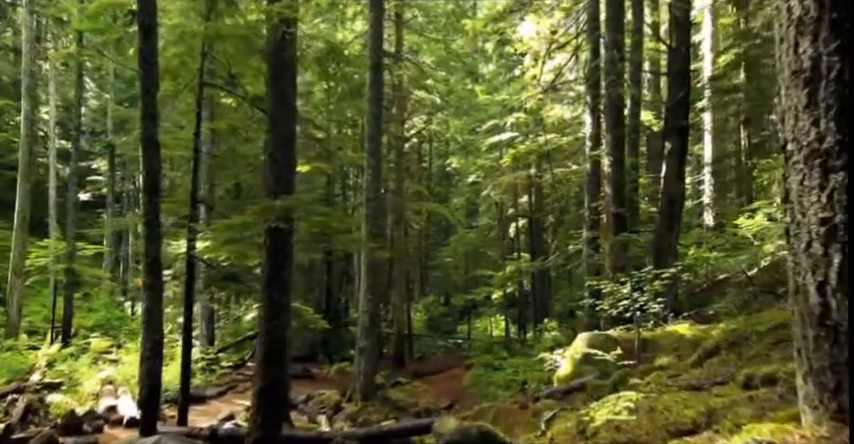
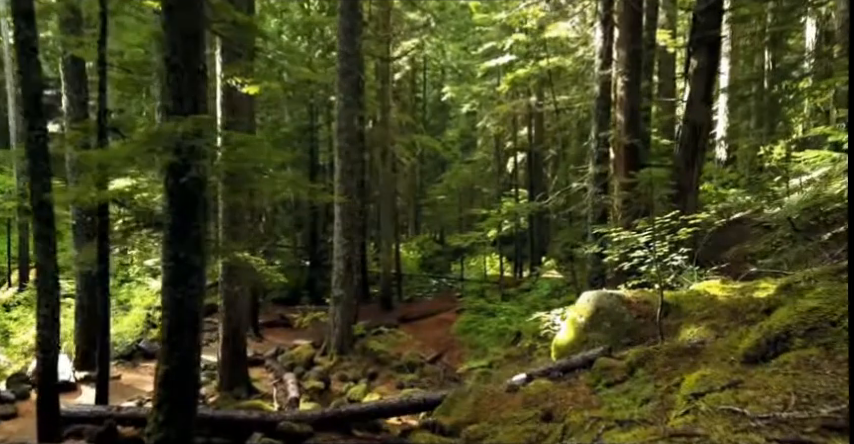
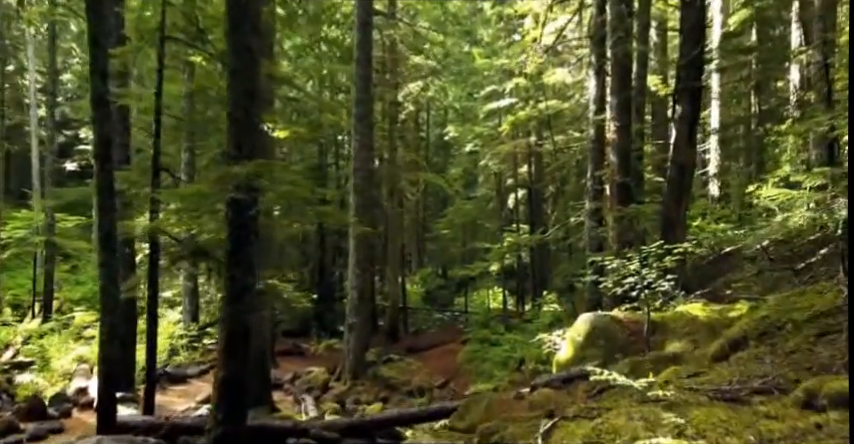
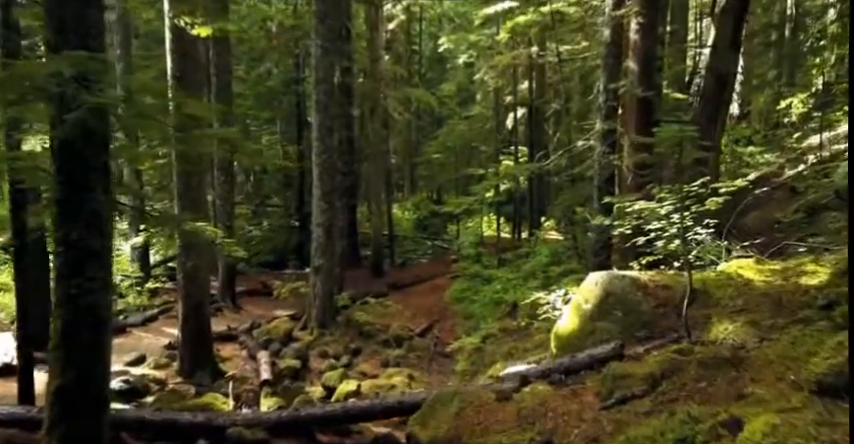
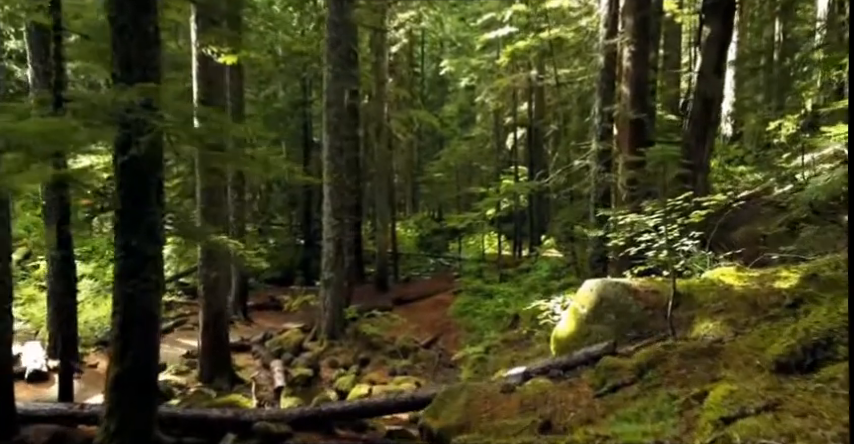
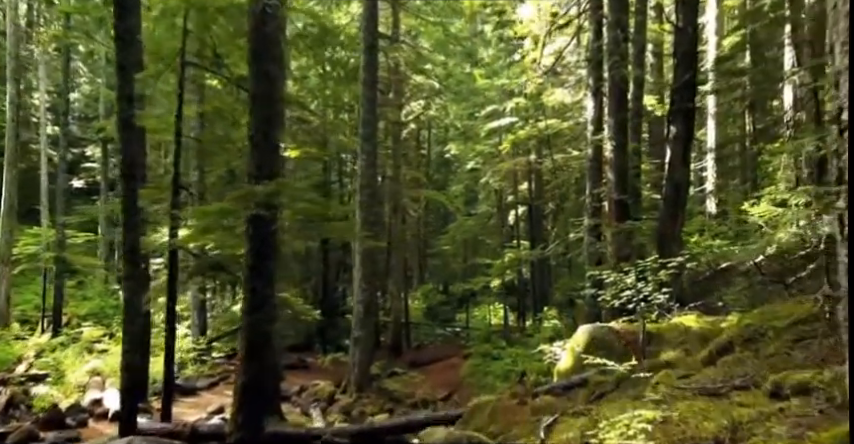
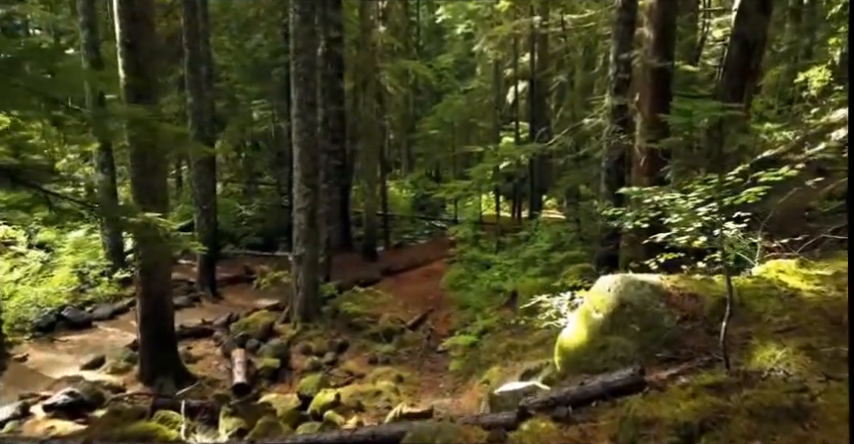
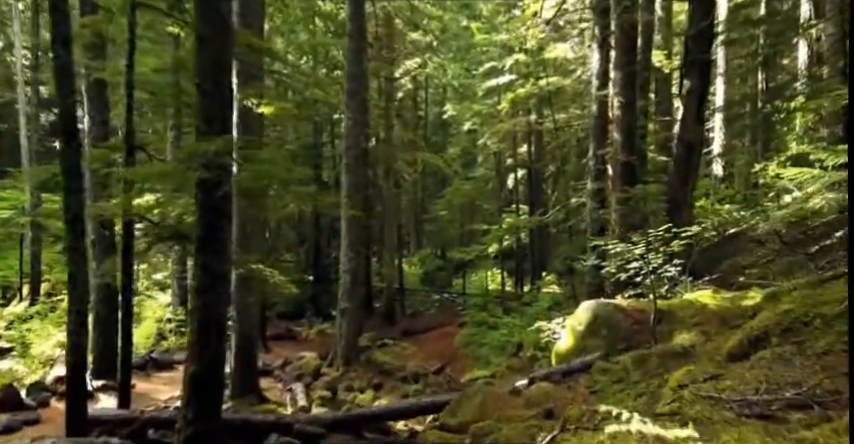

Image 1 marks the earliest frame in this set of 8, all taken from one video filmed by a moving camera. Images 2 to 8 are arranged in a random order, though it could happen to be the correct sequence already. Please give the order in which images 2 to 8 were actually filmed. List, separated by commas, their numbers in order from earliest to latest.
6, 3, 8, 2, 5, 4, 7
